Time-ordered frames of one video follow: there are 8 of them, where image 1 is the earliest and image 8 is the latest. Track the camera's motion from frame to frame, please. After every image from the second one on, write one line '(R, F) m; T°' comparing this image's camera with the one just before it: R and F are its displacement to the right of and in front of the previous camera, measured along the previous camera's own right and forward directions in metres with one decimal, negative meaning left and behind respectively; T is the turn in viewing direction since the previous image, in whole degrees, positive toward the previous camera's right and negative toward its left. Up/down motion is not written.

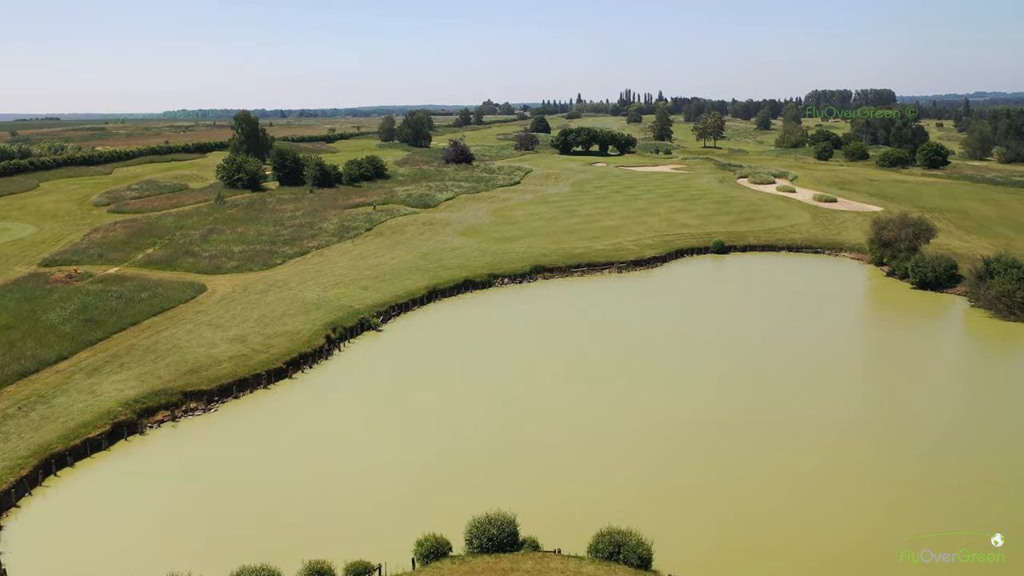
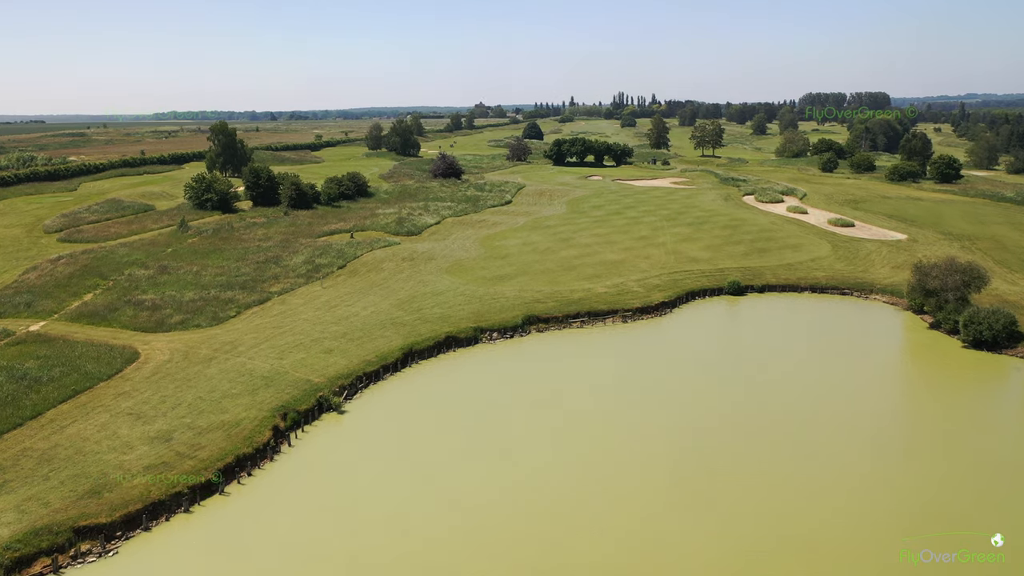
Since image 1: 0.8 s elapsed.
(+0.1, +5.0) m; 0°
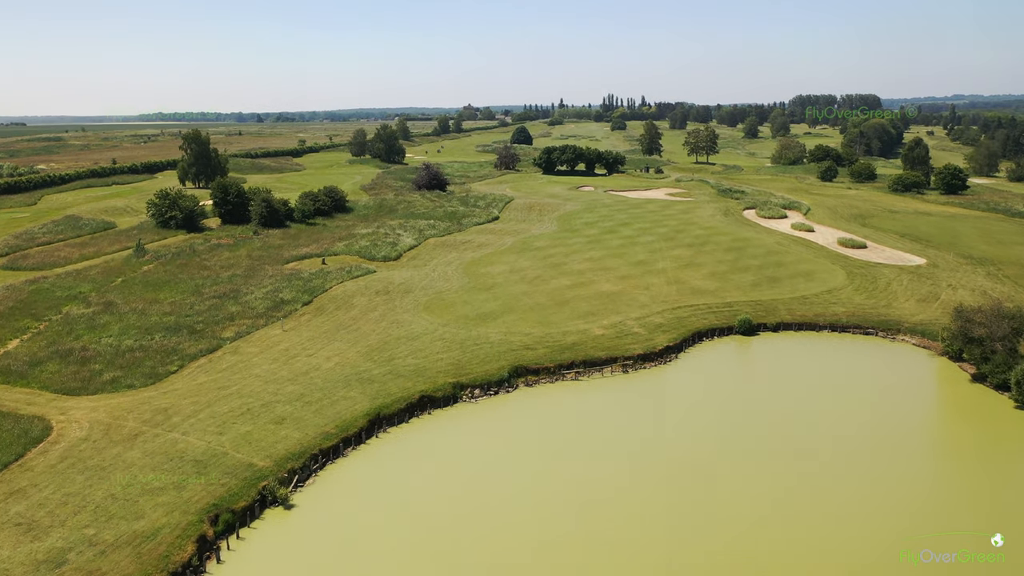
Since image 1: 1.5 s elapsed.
(+0.2, +4.3) m; +1°
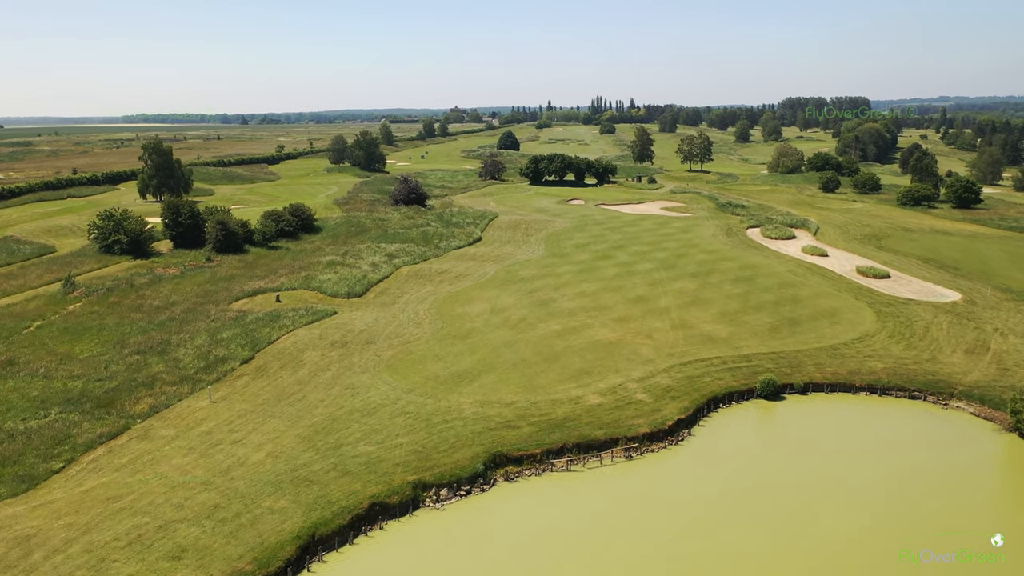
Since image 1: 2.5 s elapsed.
(+0.4, +5.9) m; +1°
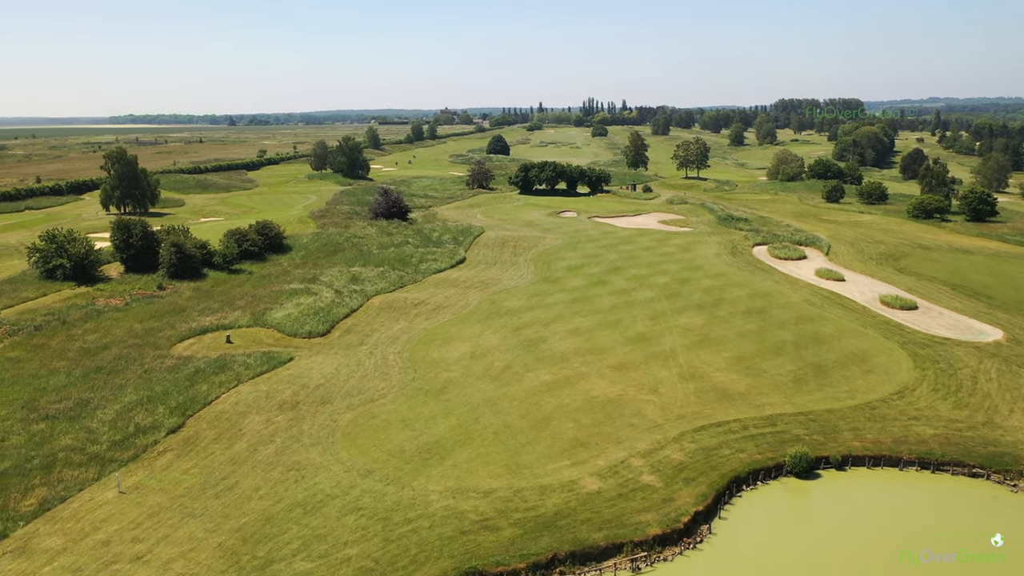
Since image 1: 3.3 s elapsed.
(+0.3, +5.2) m; +1°
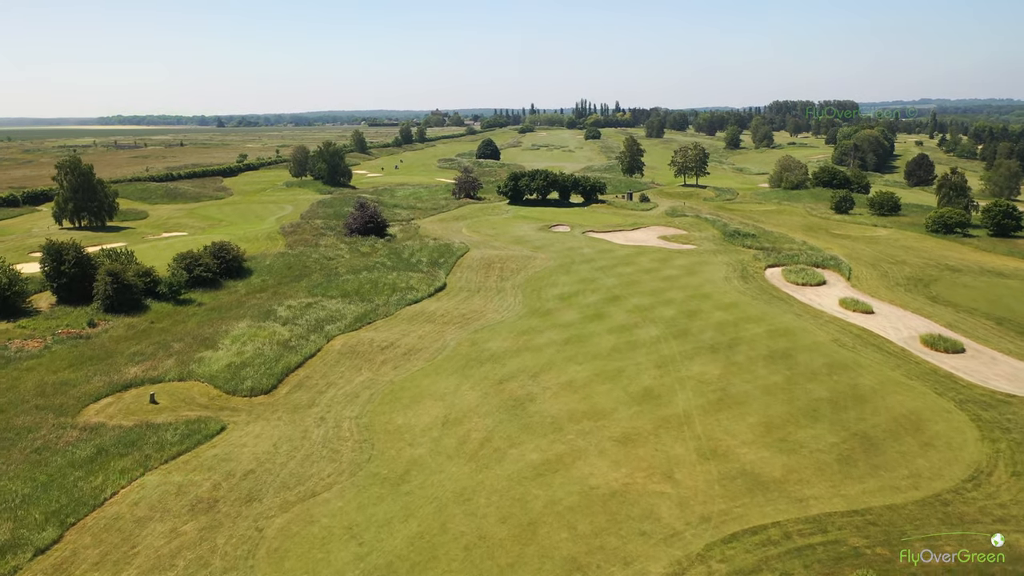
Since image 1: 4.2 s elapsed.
(+0.4, +6.2) m; +1°
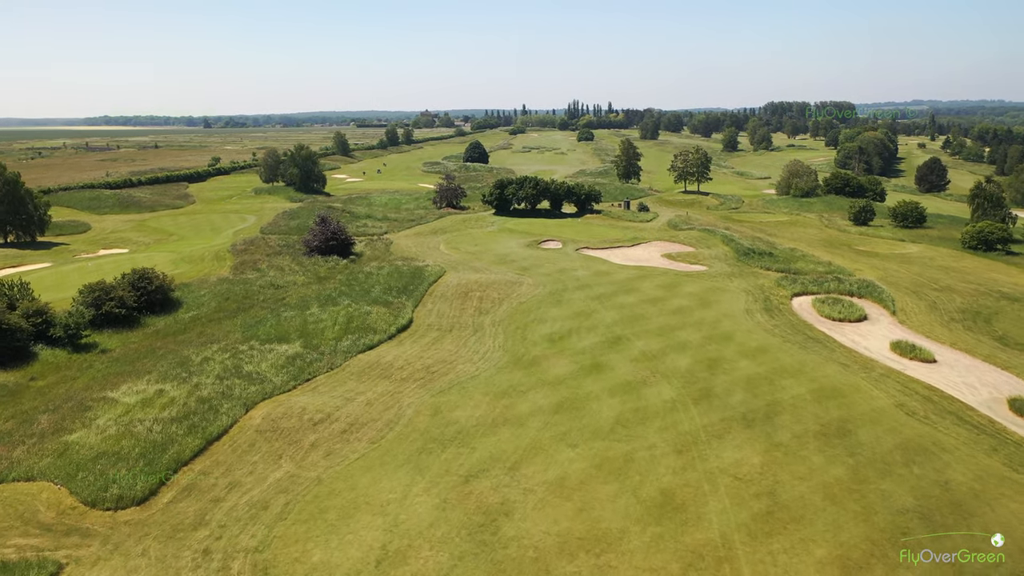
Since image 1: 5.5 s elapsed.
(+0.7, +8.8) m; +1°
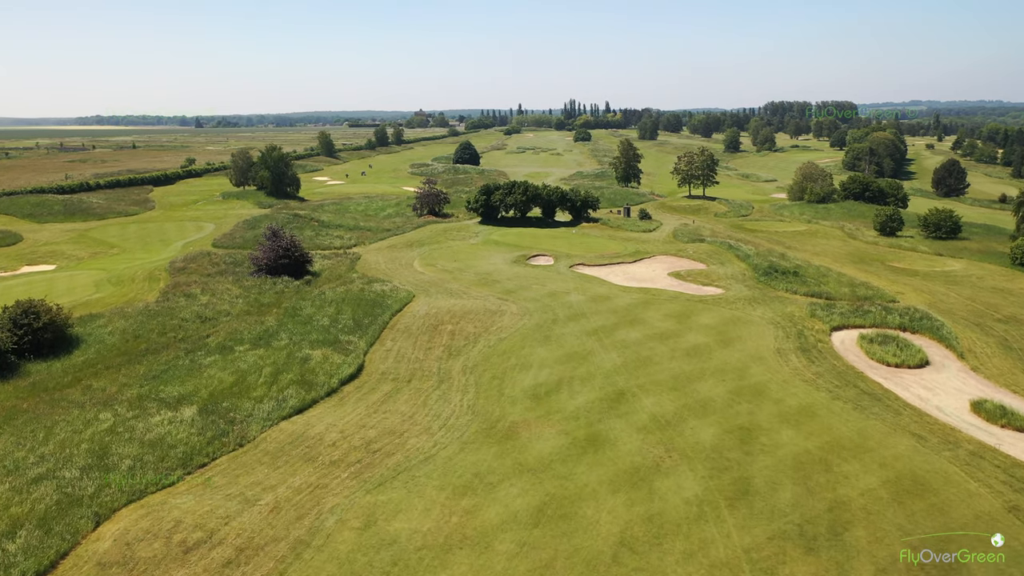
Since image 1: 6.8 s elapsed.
(+0.9, +8.7) m; 0°
